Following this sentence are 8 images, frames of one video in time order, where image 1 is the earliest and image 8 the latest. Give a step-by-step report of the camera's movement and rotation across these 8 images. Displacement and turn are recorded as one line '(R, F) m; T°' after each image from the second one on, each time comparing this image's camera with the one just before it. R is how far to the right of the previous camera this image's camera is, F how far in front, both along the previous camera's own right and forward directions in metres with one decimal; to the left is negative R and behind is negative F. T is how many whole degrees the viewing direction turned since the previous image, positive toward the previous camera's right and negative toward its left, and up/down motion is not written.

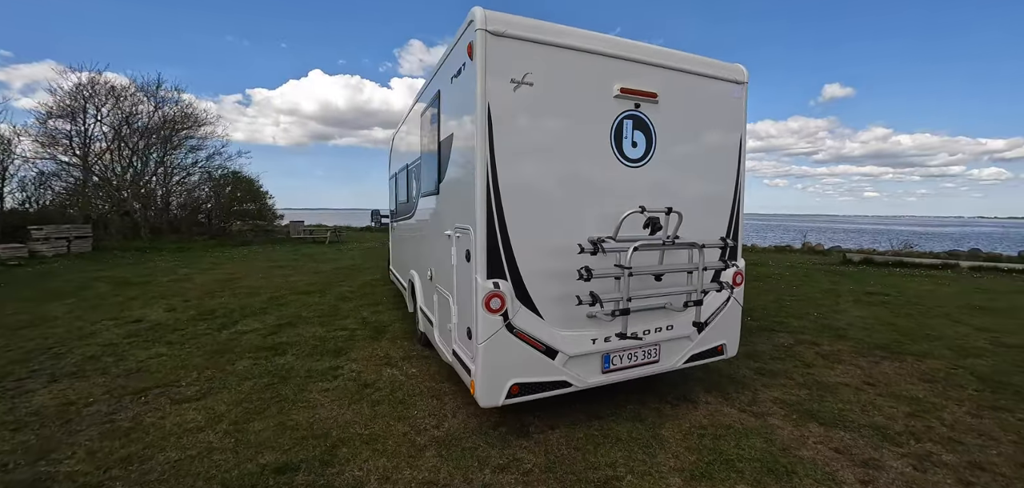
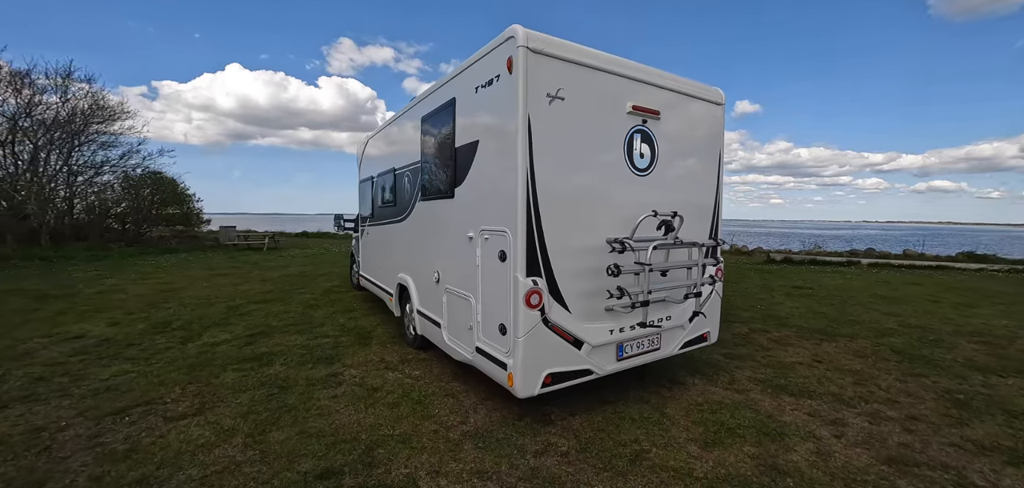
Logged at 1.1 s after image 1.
(-0.6, -0.1) m; +9°
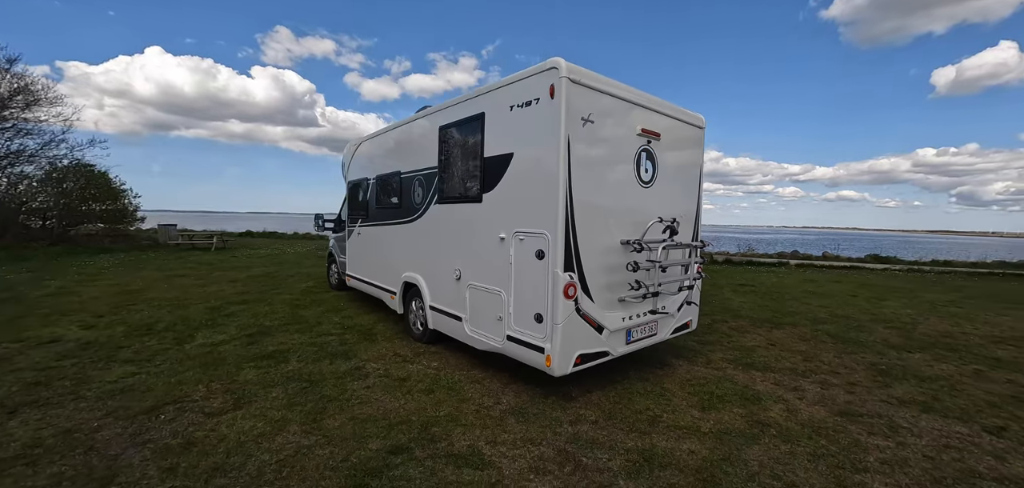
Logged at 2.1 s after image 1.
(-0.7, -0.4) m; +7°
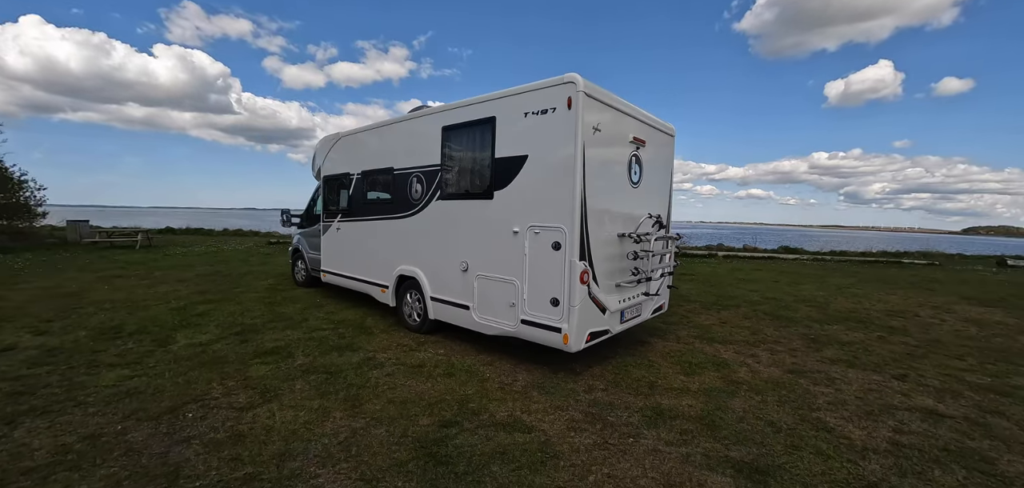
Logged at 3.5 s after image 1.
(-0.7, -0.3) m; +8°
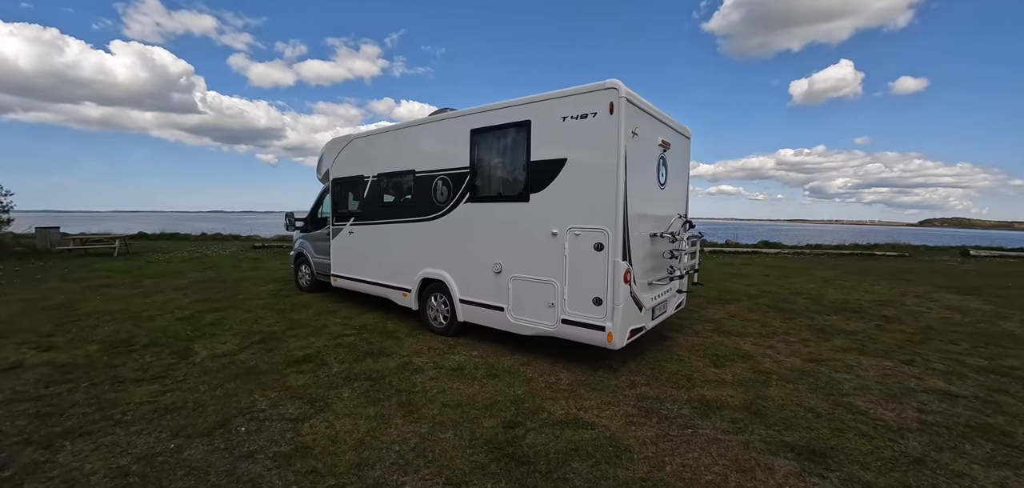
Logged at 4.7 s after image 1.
(-0.6, 0.0) m; +3°
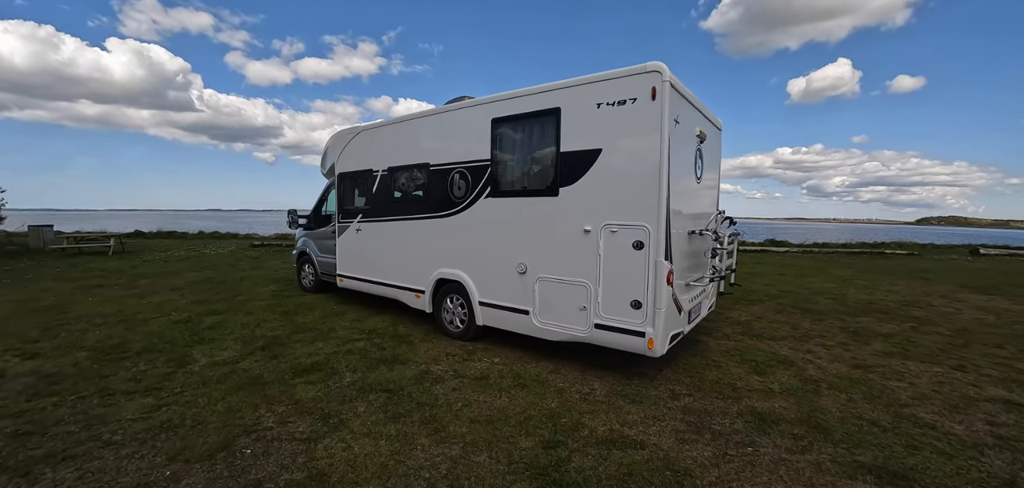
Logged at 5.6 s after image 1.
(-0.3, +0.3) m; 0°
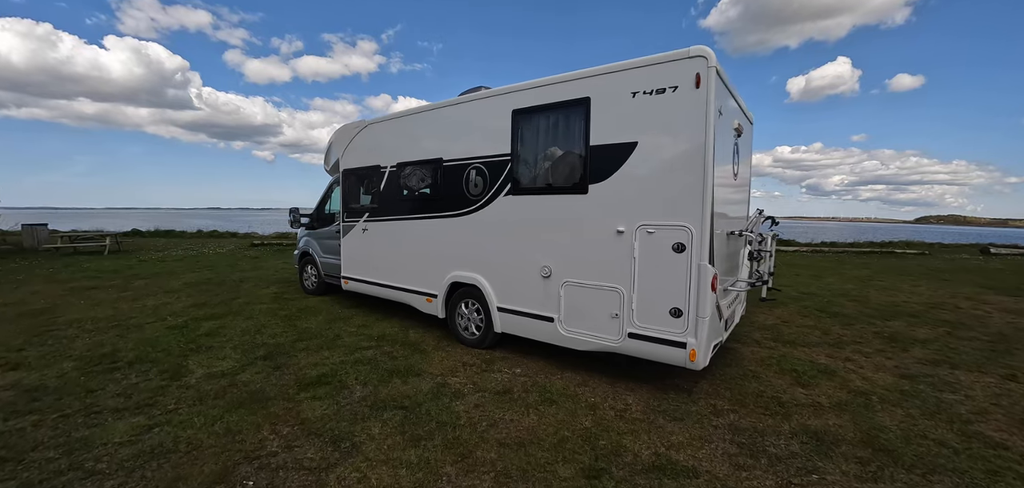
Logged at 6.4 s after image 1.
(-0.2, +0.3) m; 0°
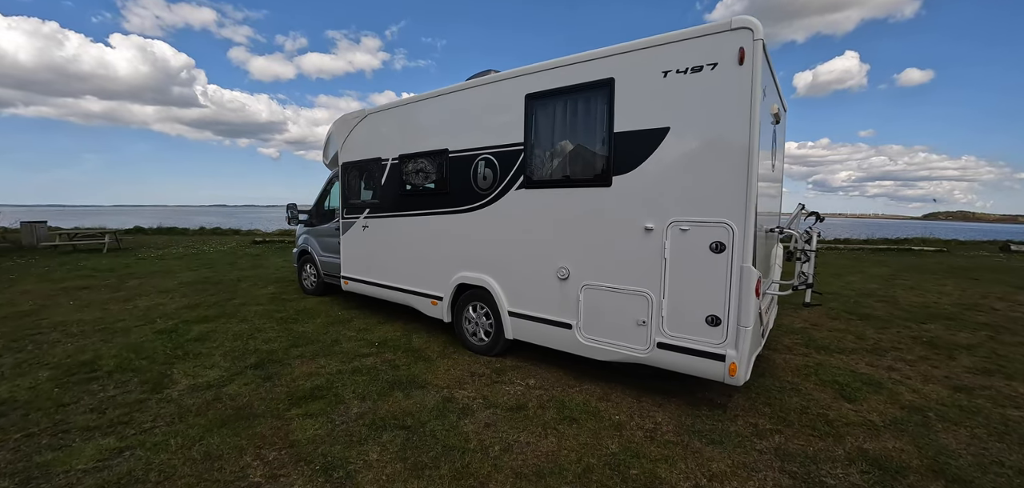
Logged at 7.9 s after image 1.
(-0.1, +0.4) m; -1°
